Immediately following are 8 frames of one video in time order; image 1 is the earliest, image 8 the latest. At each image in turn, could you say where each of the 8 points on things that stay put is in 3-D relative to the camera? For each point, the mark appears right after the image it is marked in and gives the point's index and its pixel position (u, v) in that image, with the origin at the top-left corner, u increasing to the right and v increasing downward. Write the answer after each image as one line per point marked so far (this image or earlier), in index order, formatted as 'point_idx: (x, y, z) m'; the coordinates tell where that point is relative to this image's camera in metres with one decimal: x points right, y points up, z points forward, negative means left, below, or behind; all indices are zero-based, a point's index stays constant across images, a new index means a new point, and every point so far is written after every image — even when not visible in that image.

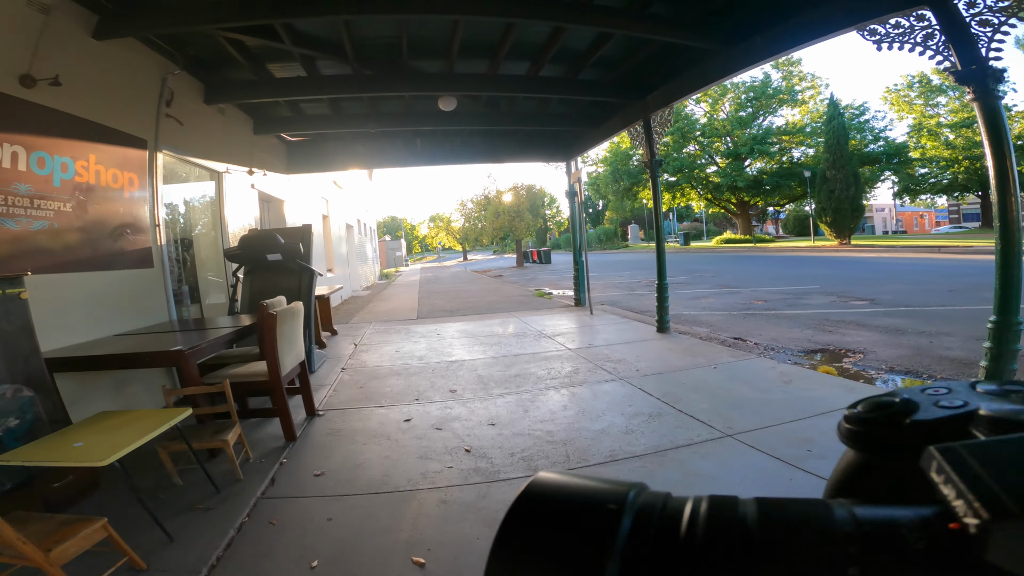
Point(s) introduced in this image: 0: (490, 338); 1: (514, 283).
0: (-0.3, -0.7, +6.9) m
1: (+0.1, +0.2, +17.7) m
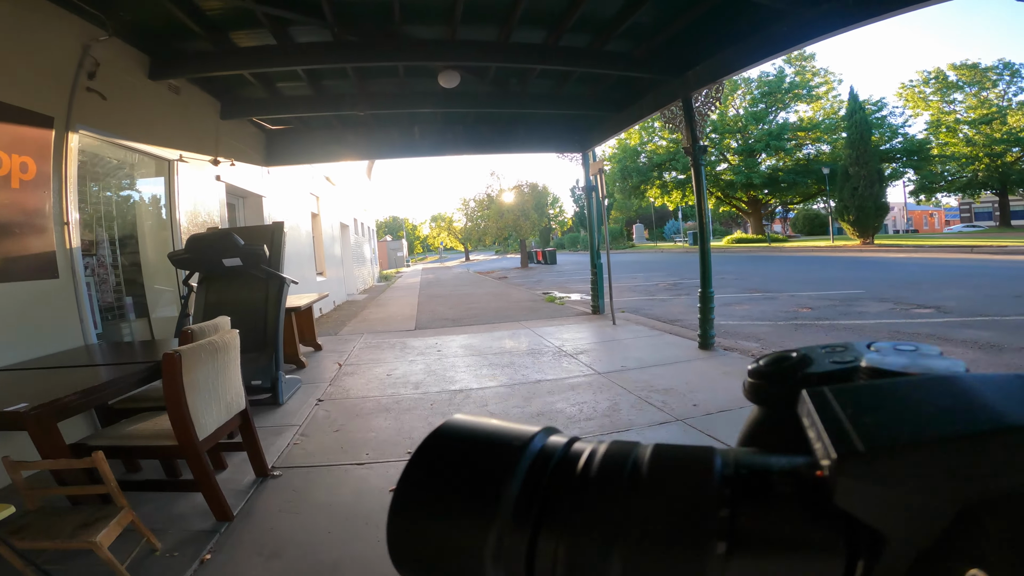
0: (-0.1, -0.8, +5.8) m
1: (+0.3, +0.1, +16.6) m
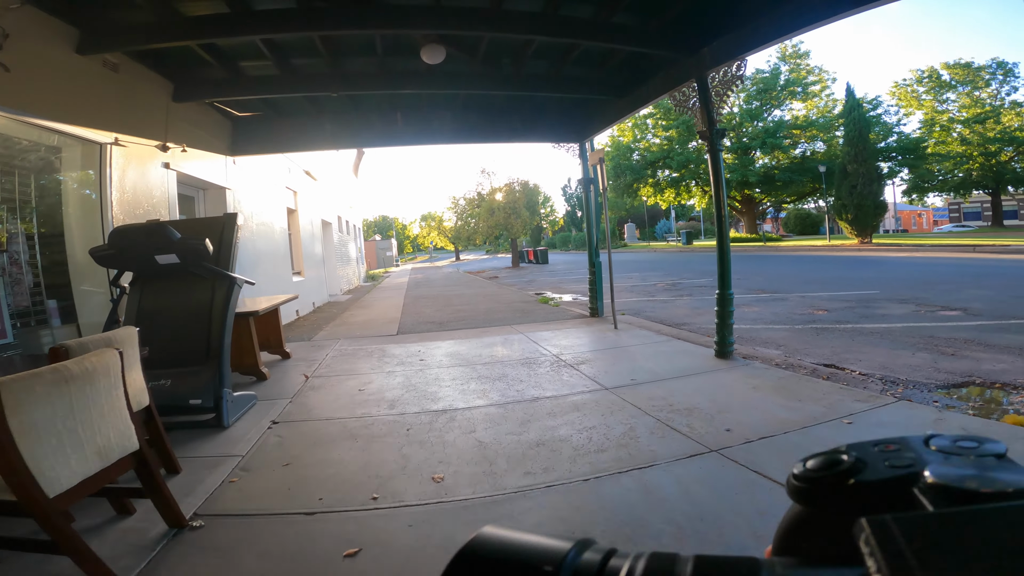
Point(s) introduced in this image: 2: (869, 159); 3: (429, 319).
0: (-0.2, -0.8, +5.1) m
1: (0.0, +0.1, +15.9) m
2: (+12.8, +4.6, +18.9) m
3: (-1.4, -0.5, +8.8) m
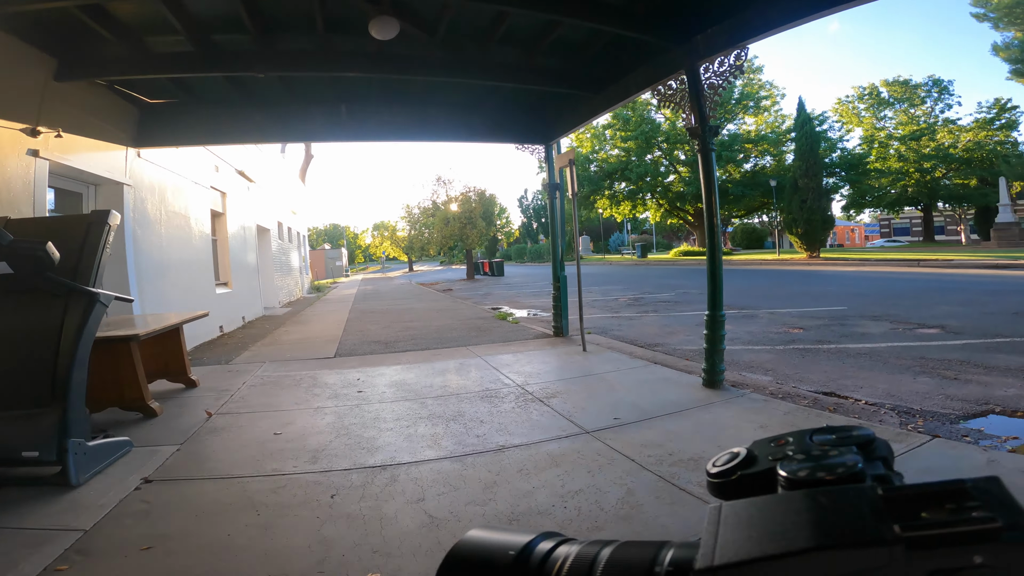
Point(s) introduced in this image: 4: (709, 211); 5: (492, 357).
0: (-0.6, -0.9, +4.3) m
1: (-1.3, -0.3, +15.1) m
2: (+11.2, +4.1, +19.2) m
3: (-2.1, -0.8, +7.8) m
4: (+1.6, +0.6, +4.3) m
5: (-0.3, -0.8, +6.0) m
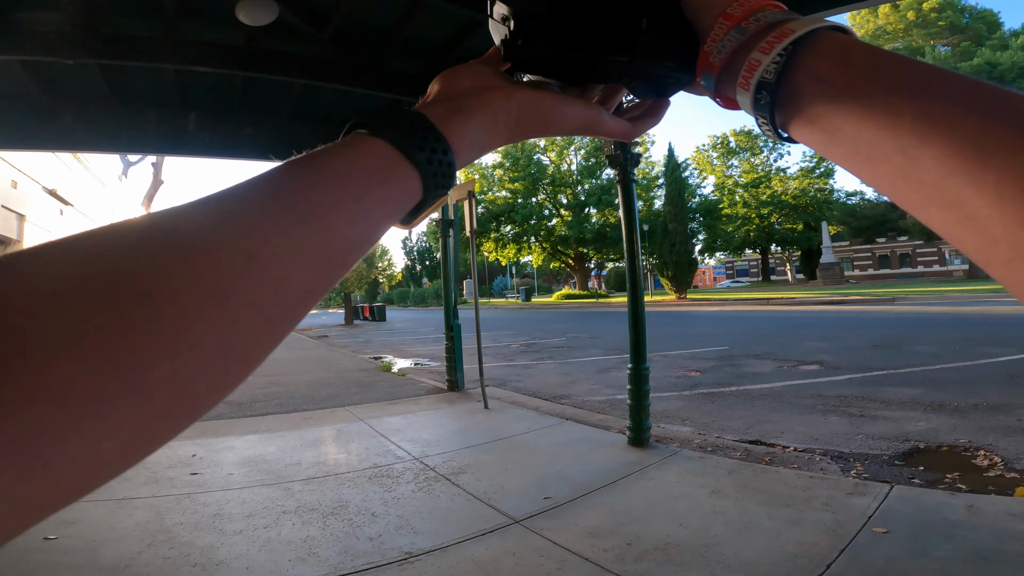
0: (-1.2, -1.2, +3.3) m
1: (-4.3, -1.5, +13.7) m
2: (+6.9, +2.6, +20.8) m
3: (-3.5, -1.3, +6.4) m
4: (+0.9, +0.3, +3.9) m
5: (-1.3, -1.2, +5.1) m
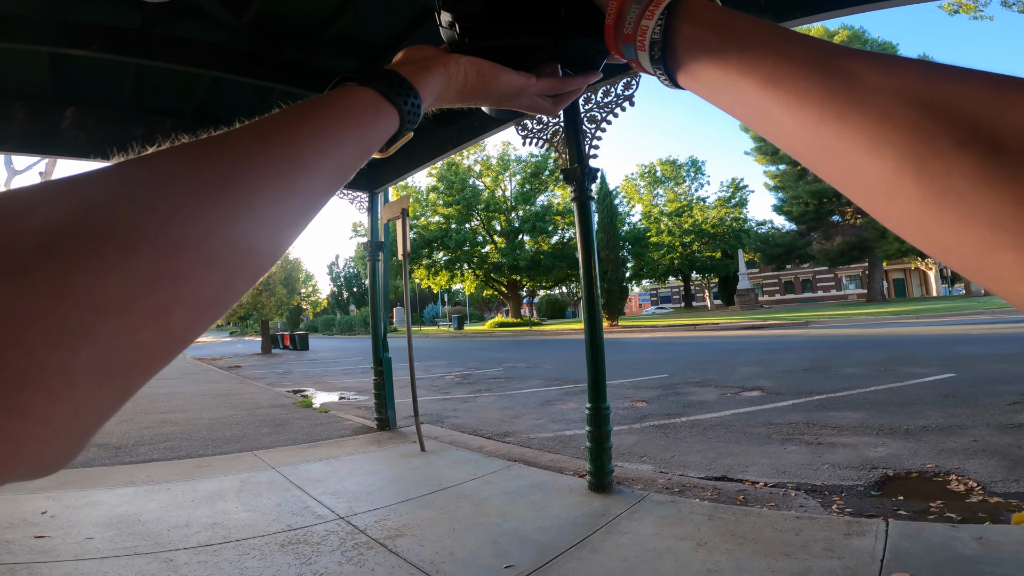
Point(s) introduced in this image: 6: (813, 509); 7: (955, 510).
0: (-1.4, -1.3, +2.6) m
1: (-5.9, -2.2, +12.4) m
2: (+4.1, +1.5, +21.2) m
3: (-4.1, -1.6, +5.4) m
4: (+0.5, +0.1, +3.5) m
5: (-1.8, -1.5, +4.3) m
6: (+1.7, -1.3, +3.0) m
7: (+2.5, -1.2, +3.0) m
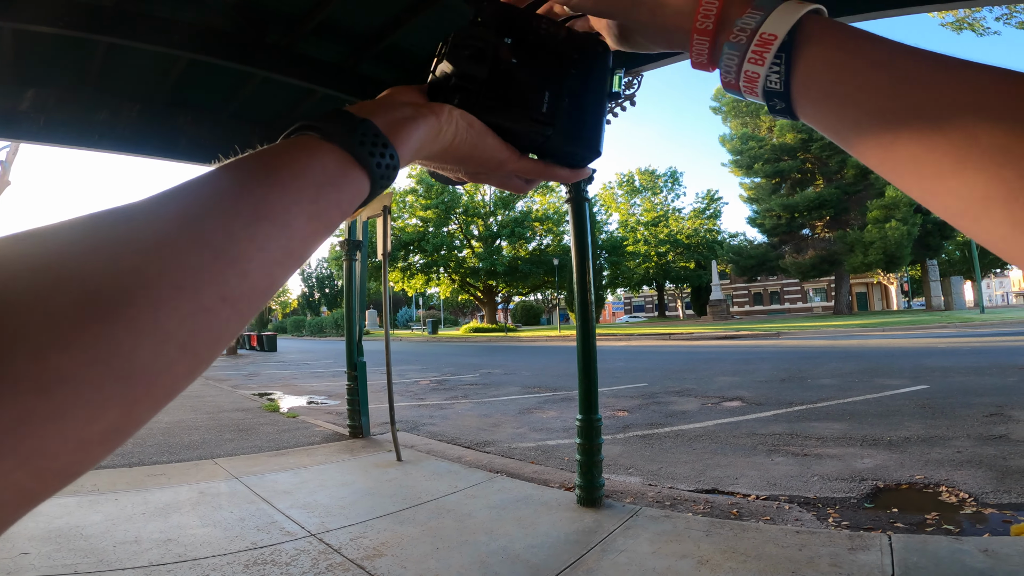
0: (-1.5, -1.3, +2.3) m
1: (-6.5, -2.2, +11.9) m
2: (+3.2, +1.2, +21.2) m
3: (-4.3, -1.6, +5.0) m
4: (+0.4, +0.1, +3.4) m
5: (-1.9, -1.5, +4.0) m
6: (+1.6, -1.3, +2.9) m
7: (+2.4, -1.3, +2.9) m
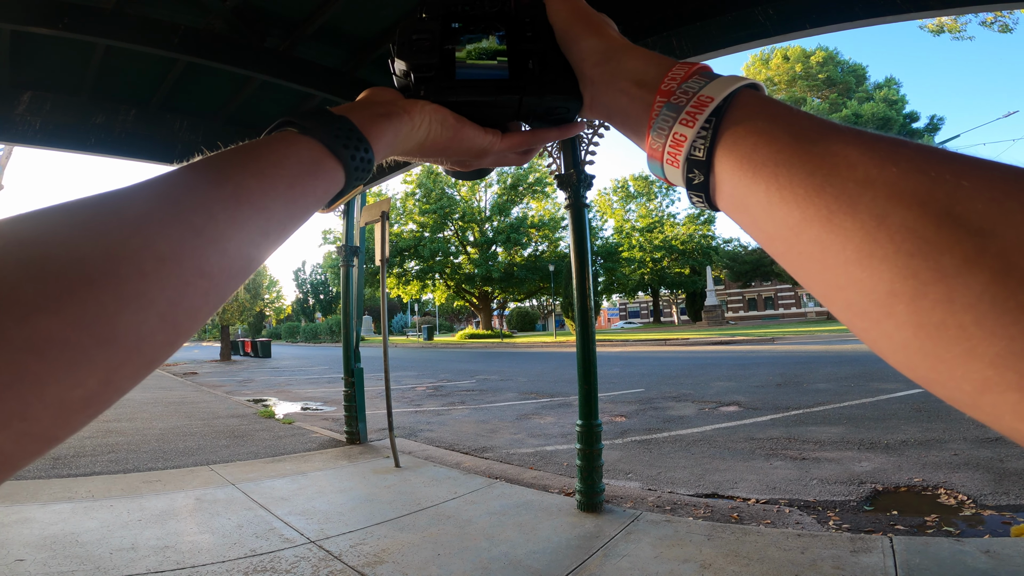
0: (-1.5, -1.3, +2.3) m
1: (-6.6, -2.3, +11.8) m
2: (+3.0, +1.0, +21.3) m
3: (-4.3, -1.7, +4.9) m
4: (+0.4, +0.1, +3.4) m
5: (-1.9, -1.5, +4.0) m
6: (+1.7, -1.3, +2.9) m
7: (+2.4, -1.3, +2.9) m
